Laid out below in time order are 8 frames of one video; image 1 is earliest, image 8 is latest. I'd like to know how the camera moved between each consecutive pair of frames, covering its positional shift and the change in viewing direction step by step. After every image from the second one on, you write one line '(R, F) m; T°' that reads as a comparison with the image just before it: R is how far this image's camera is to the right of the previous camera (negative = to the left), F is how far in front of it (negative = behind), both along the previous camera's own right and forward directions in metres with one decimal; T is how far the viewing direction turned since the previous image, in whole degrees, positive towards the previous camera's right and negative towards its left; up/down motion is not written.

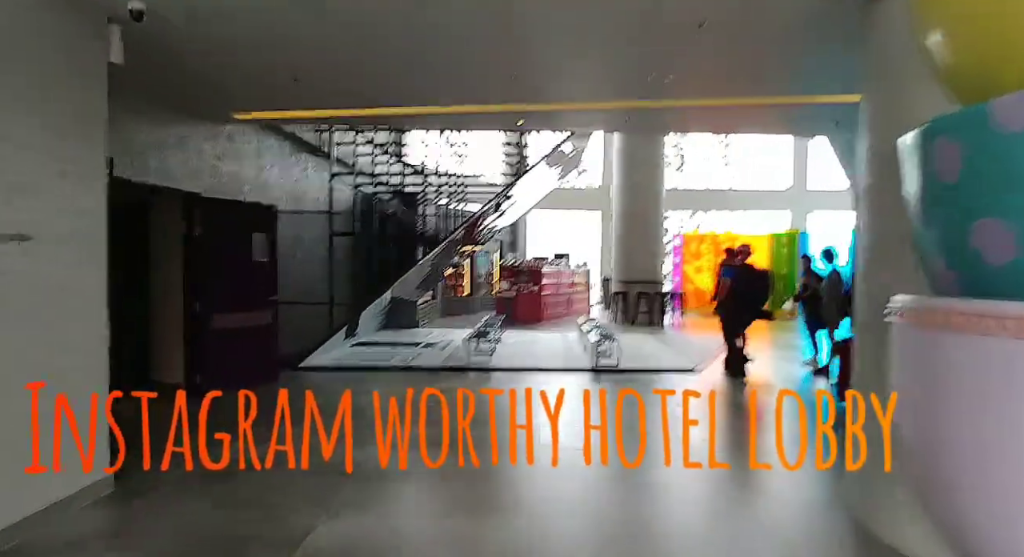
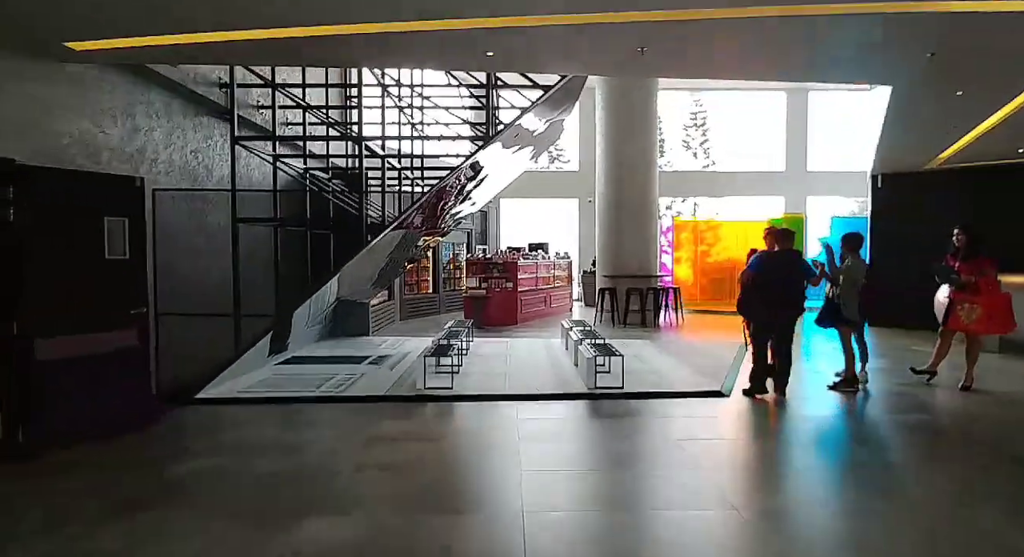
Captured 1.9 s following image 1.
(0.0, +1.5) m; +3°
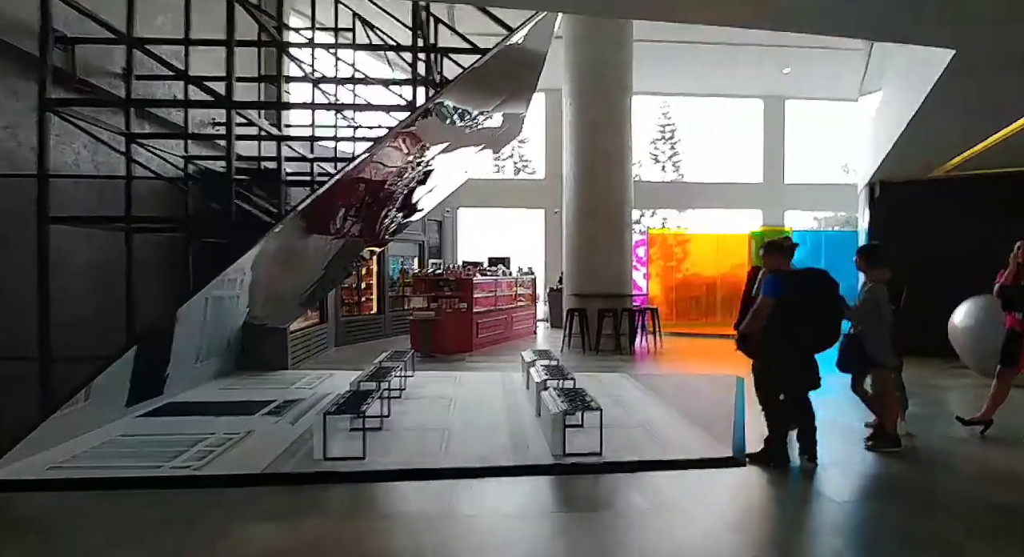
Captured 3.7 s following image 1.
(+0.2, +1.3) m; +4°
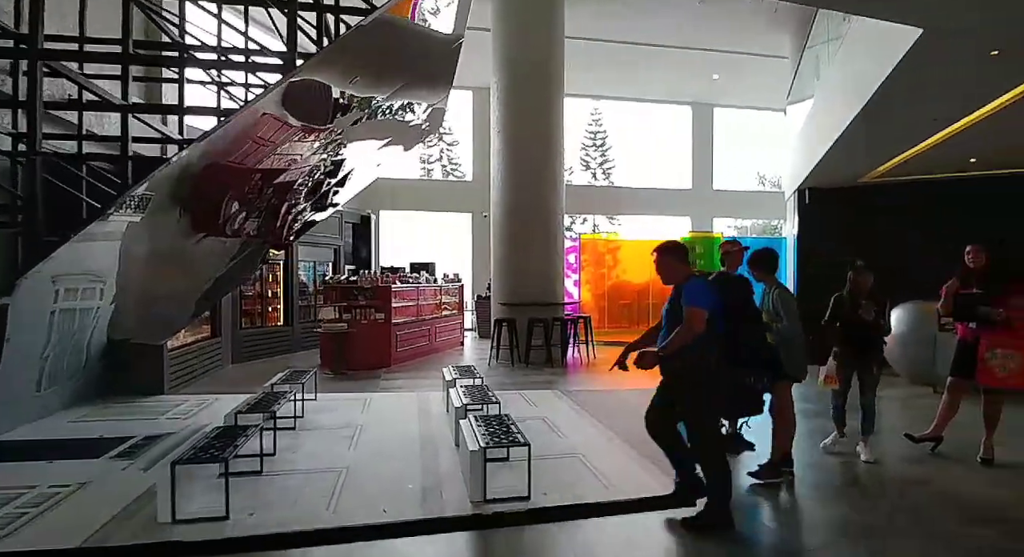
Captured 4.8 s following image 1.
(+0.1, +0.6) m; +7°
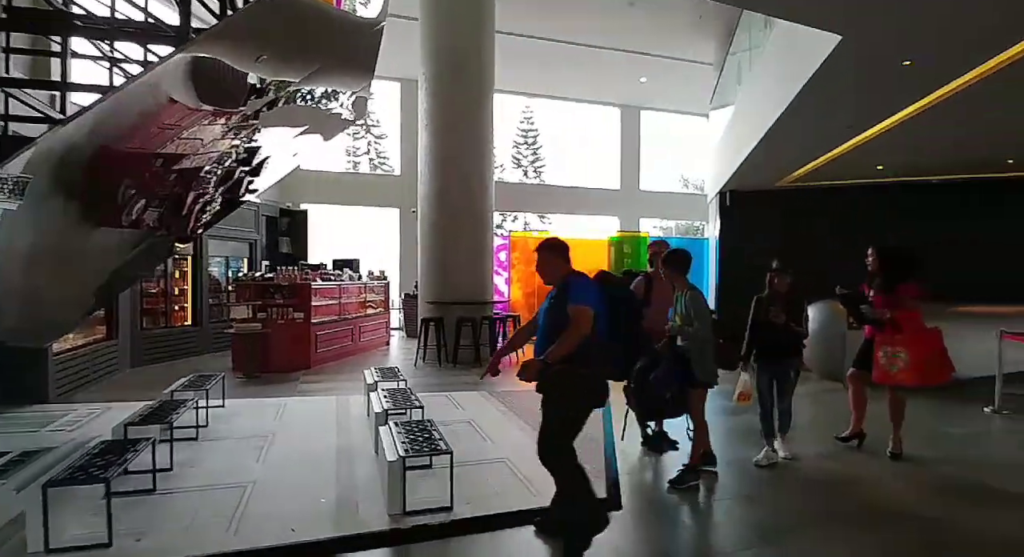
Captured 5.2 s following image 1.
(0.0, +0.1) m; +7°
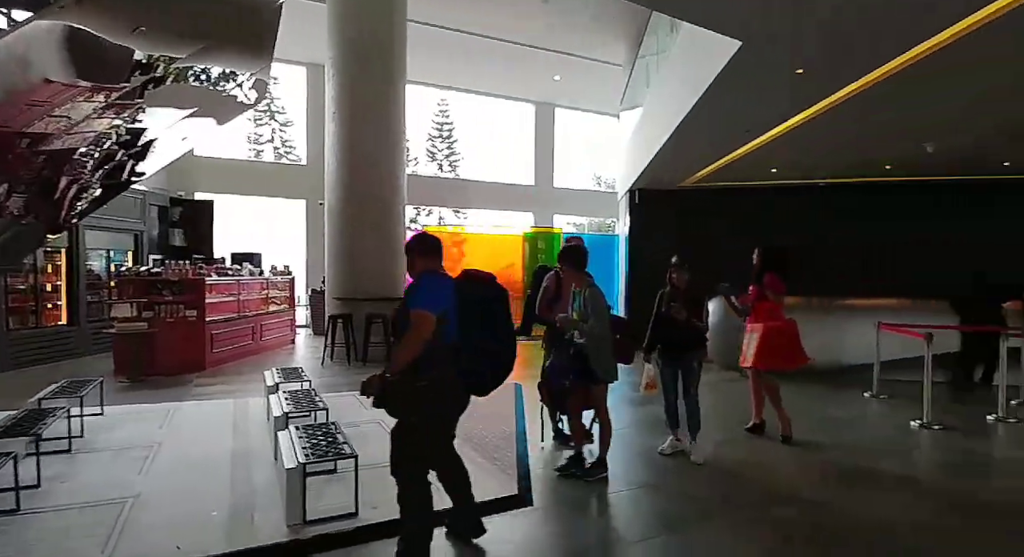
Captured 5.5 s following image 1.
(+0.1, 0.0) m; +8°
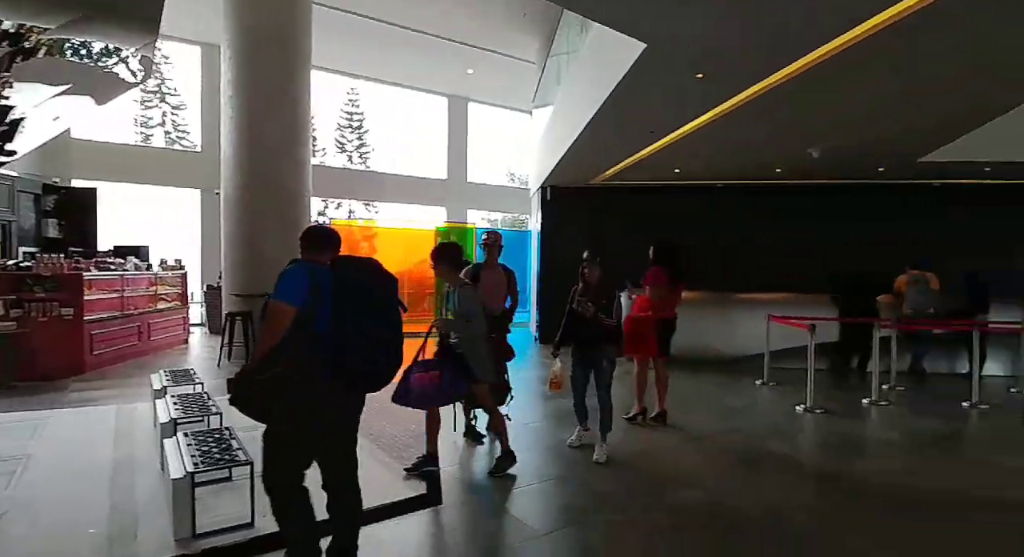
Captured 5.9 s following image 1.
(+0.1, 0.0) m; +7°
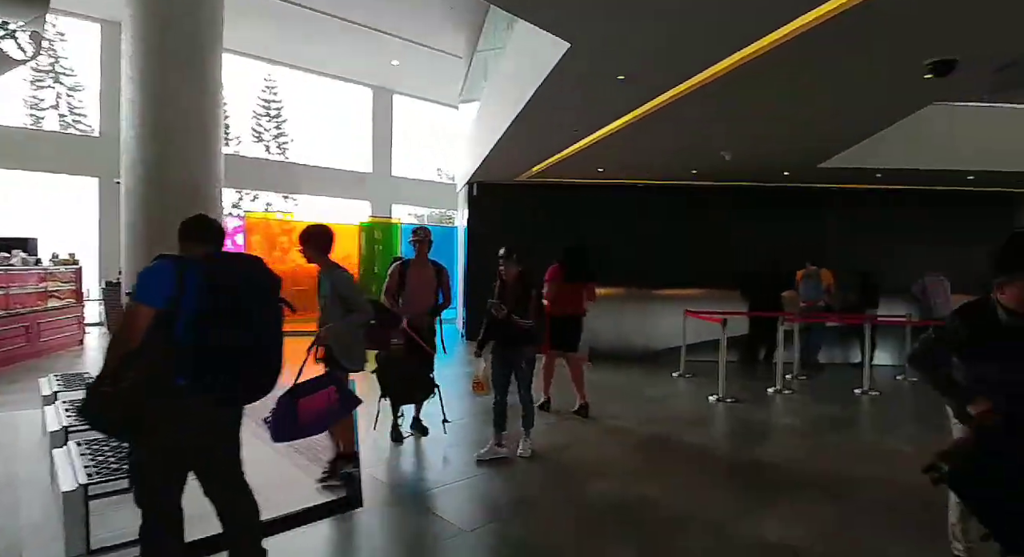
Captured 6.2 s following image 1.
(+0.1, 0.0) m; +6°
